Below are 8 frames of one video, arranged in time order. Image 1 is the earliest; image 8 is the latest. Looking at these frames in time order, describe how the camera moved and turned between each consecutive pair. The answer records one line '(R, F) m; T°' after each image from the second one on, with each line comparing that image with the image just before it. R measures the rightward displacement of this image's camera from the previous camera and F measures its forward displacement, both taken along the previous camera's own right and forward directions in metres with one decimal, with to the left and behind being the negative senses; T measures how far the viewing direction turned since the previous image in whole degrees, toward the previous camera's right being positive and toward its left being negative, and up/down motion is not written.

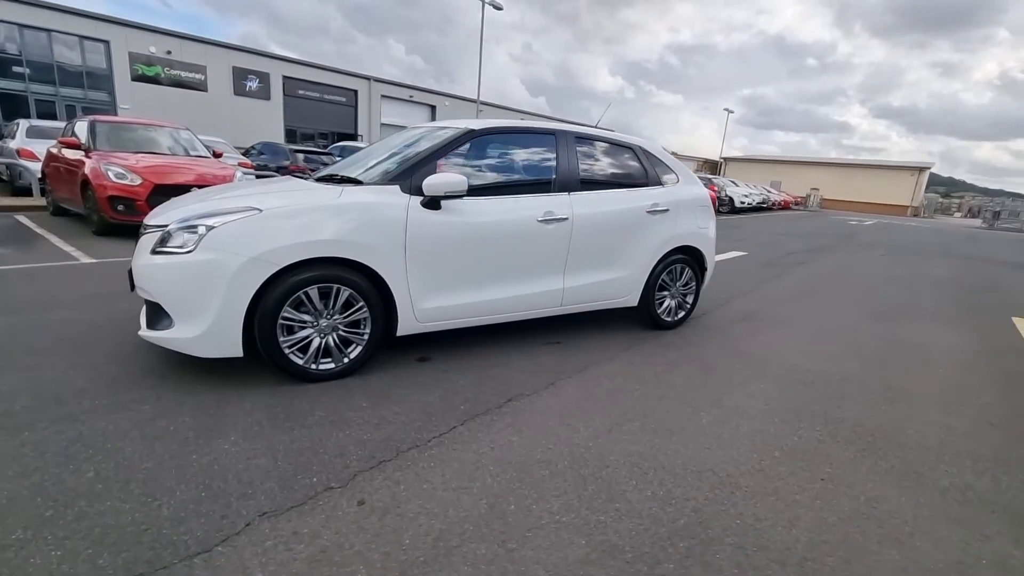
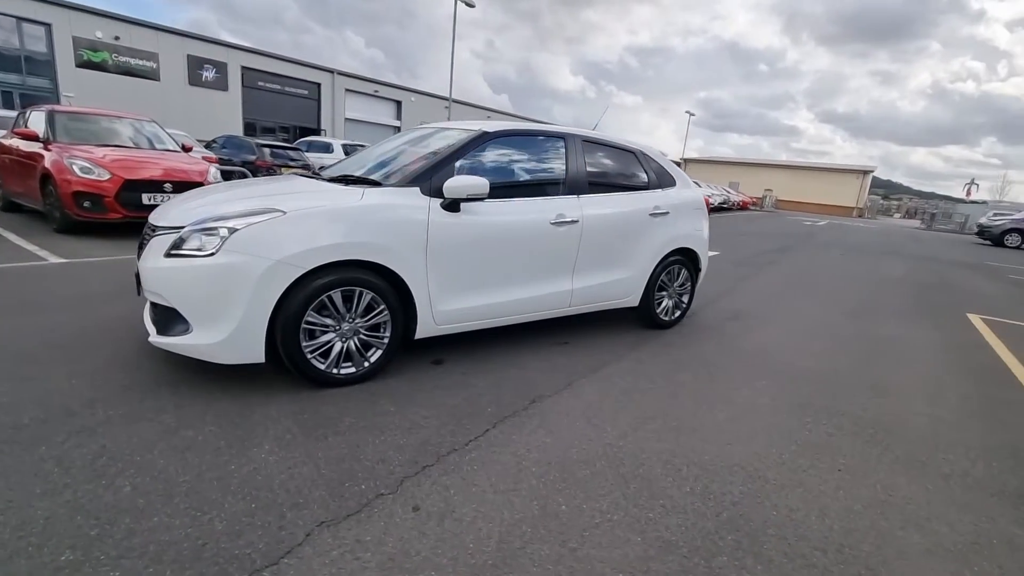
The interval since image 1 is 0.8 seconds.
(-0.4, 0.0) m; +4°
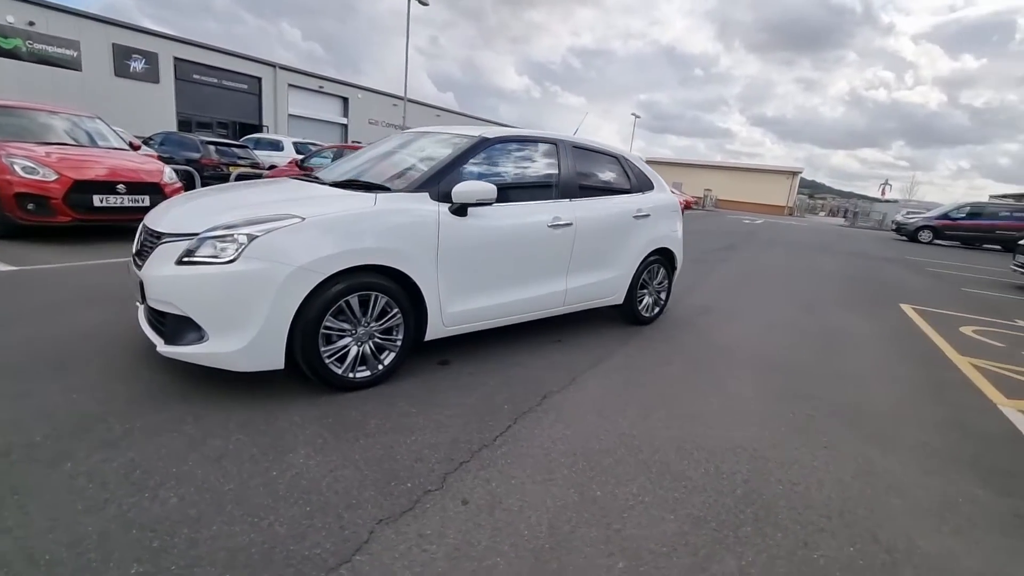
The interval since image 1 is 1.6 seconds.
(-0.4, -0.1) m; +6°
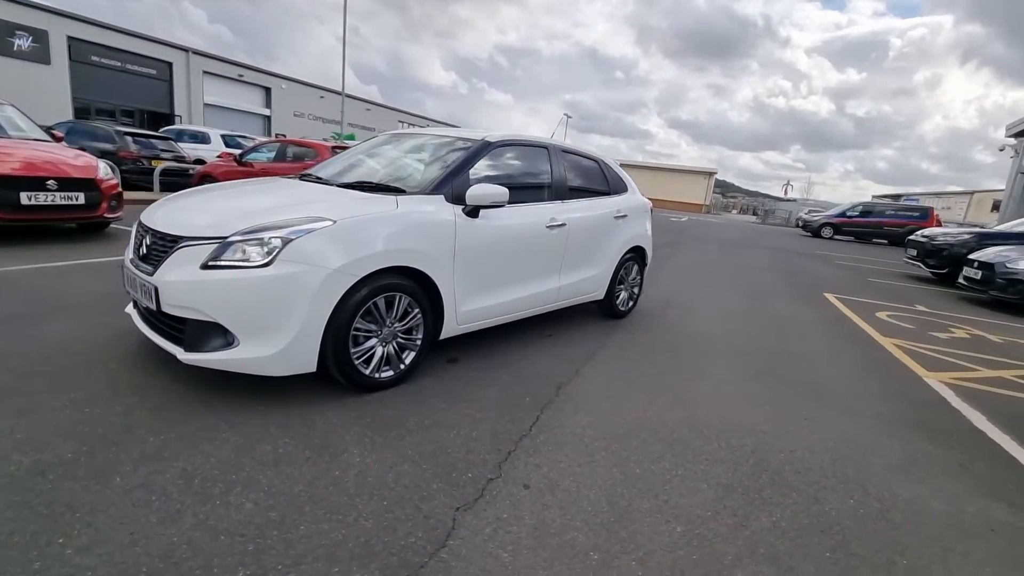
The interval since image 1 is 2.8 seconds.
(-0.6, -0.1) m; +8°
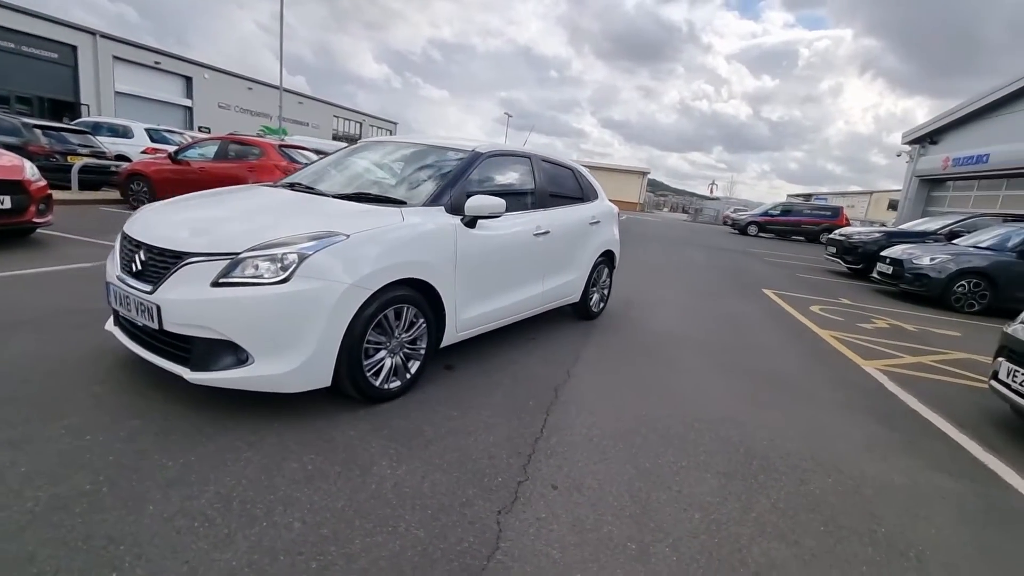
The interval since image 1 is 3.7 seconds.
(-0.4, -0.1) m; +7°
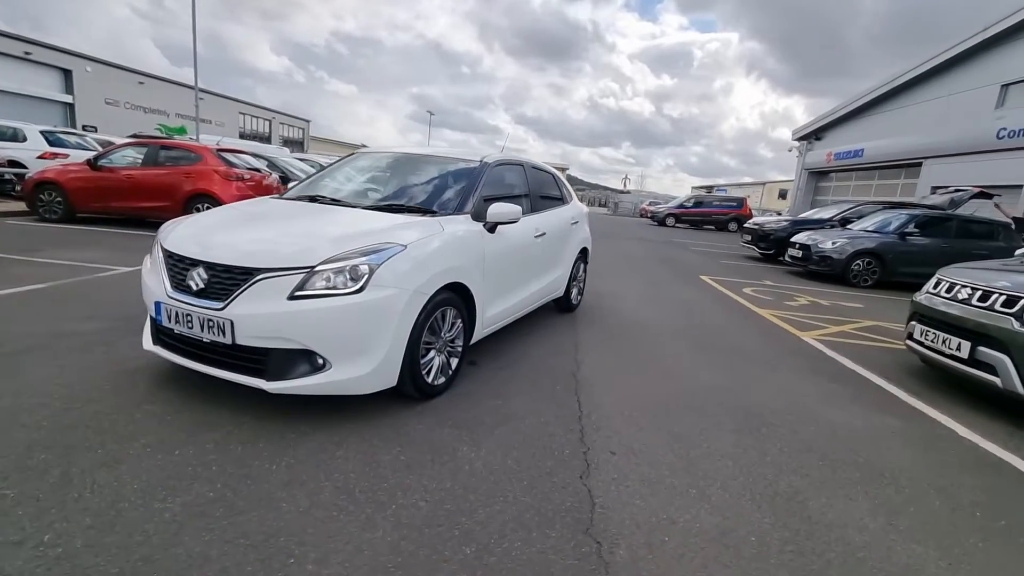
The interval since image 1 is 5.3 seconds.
(-0.8, -0.3) m; +9°
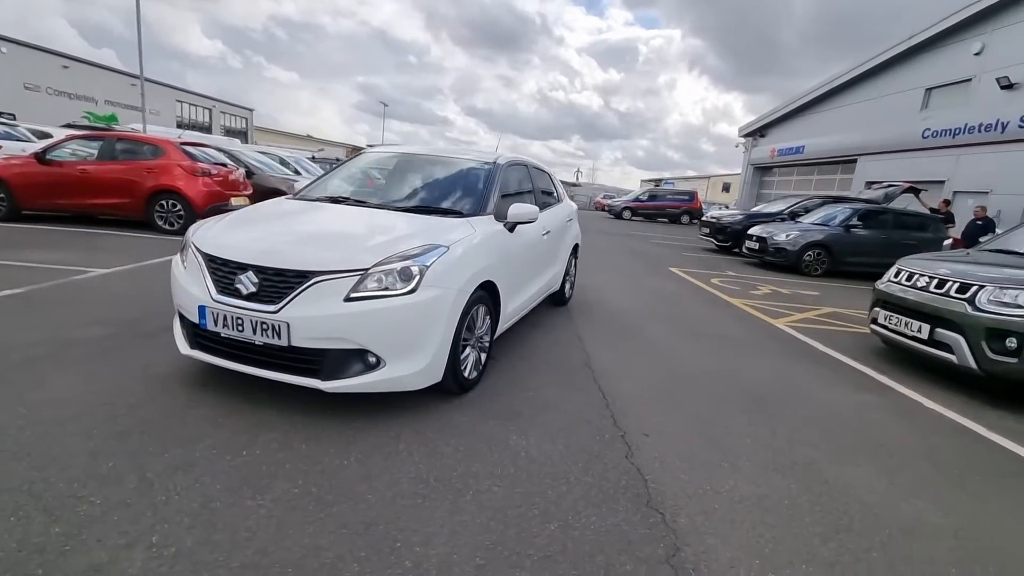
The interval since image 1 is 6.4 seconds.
(-0.6, -0.2) m; +5°
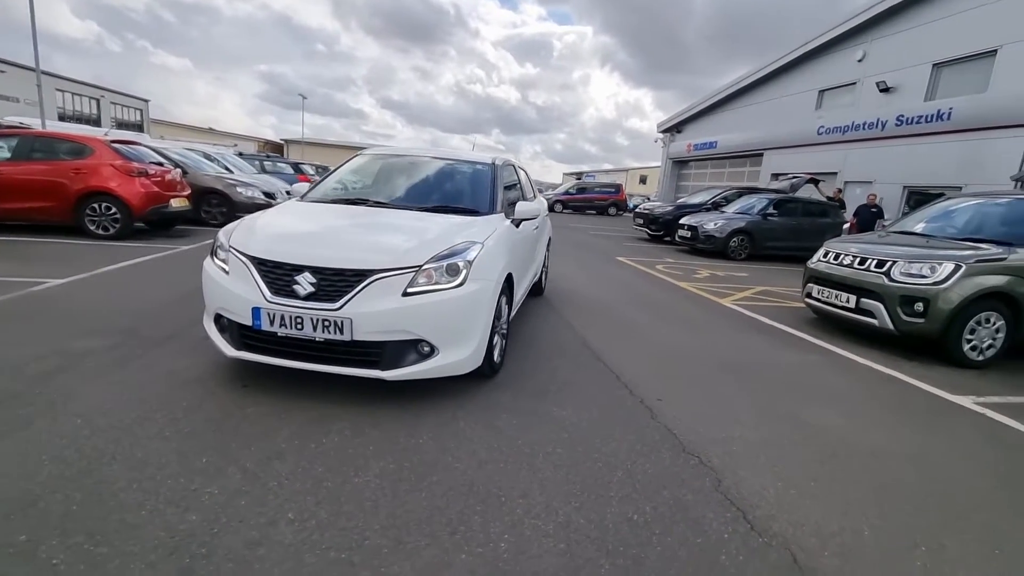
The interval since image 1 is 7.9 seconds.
(-0.7, -0.3) m; +8°
